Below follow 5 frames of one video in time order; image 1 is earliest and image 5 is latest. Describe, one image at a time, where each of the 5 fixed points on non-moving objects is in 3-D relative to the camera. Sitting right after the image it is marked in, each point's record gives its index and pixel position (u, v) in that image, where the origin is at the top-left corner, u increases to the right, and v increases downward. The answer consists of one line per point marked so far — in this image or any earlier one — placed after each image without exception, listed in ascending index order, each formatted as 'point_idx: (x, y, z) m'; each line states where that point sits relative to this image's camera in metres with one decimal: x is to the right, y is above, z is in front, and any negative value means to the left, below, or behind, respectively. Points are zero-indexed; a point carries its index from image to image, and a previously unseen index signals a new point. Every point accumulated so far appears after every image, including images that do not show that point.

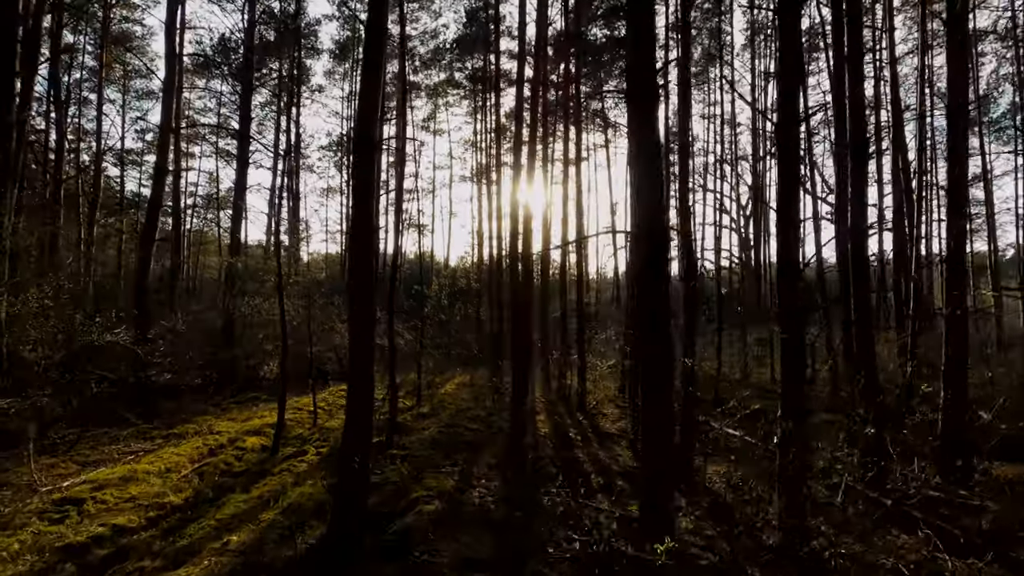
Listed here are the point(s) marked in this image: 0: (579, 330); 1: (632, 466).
0: (+1.9, -1.3, +15.9) m
1: (+2.1, -3.1, +9.3) m
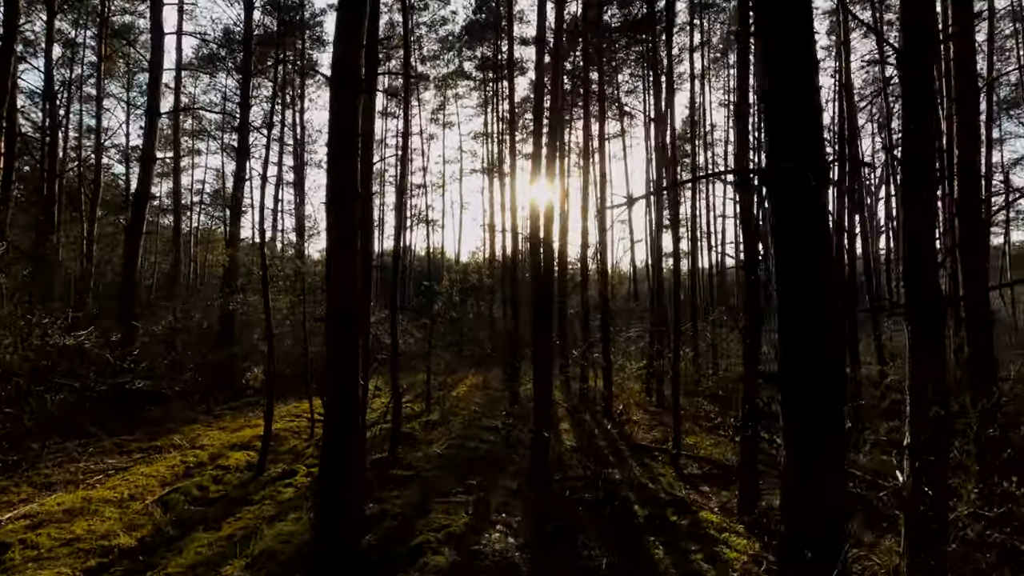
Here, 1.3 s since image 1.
0: (+2.4, -1.2, +14.4) m
1: (+2.4, -2.9, +7.8) m
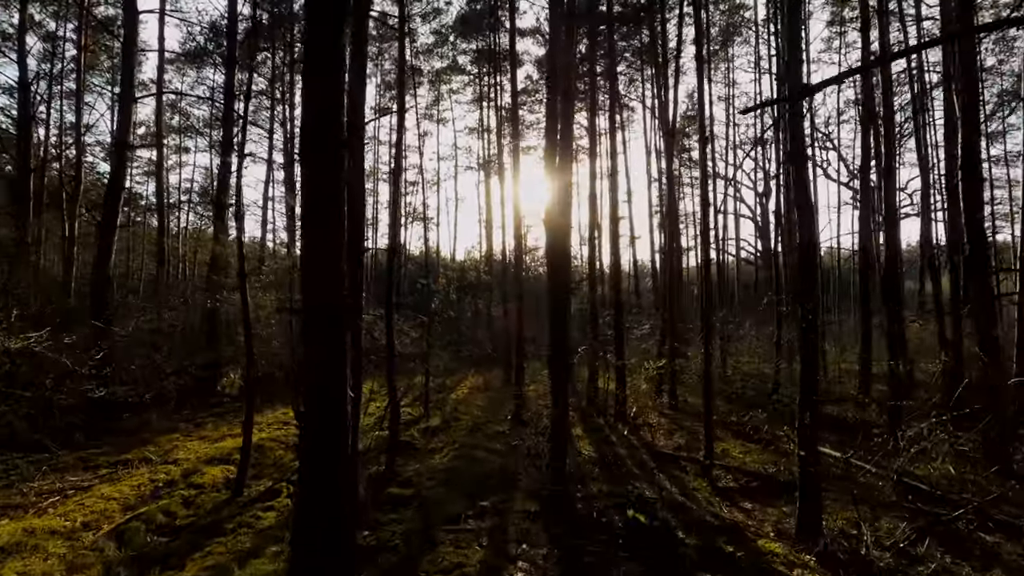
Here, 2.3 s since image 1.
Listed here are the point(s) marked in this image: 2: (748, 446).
0: (+2.5, -1.0, +13.4) m
1: (+2.6, -2.8, +6.8) m
2: (+4.2, -2.8, +9.6) m
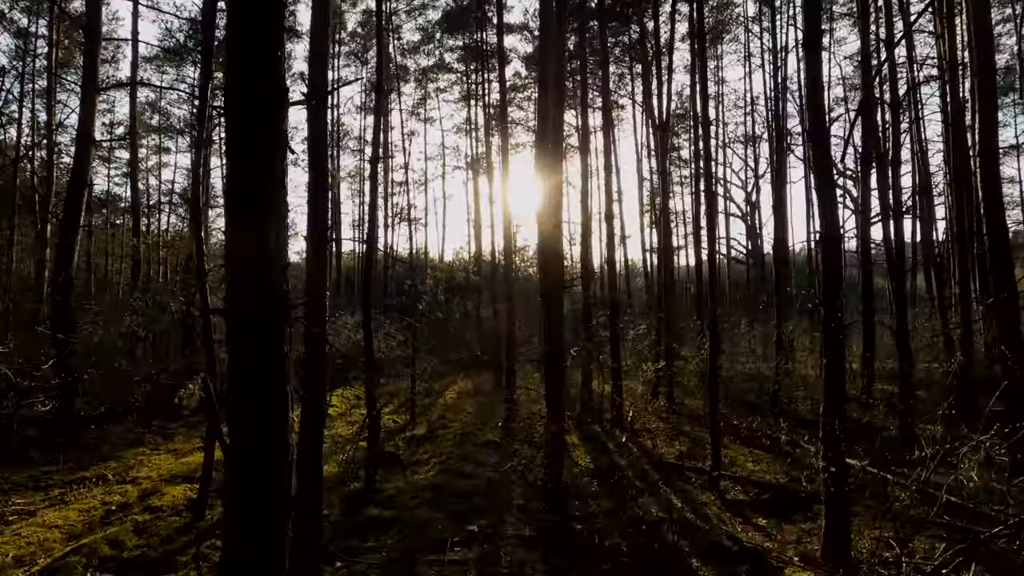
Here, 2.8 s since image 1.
0: (+2.3, -1.0, +12.8) m
1: (+2.5, -2.7, +6.1) m
2: (+4.1, -2.8, +9.0) m
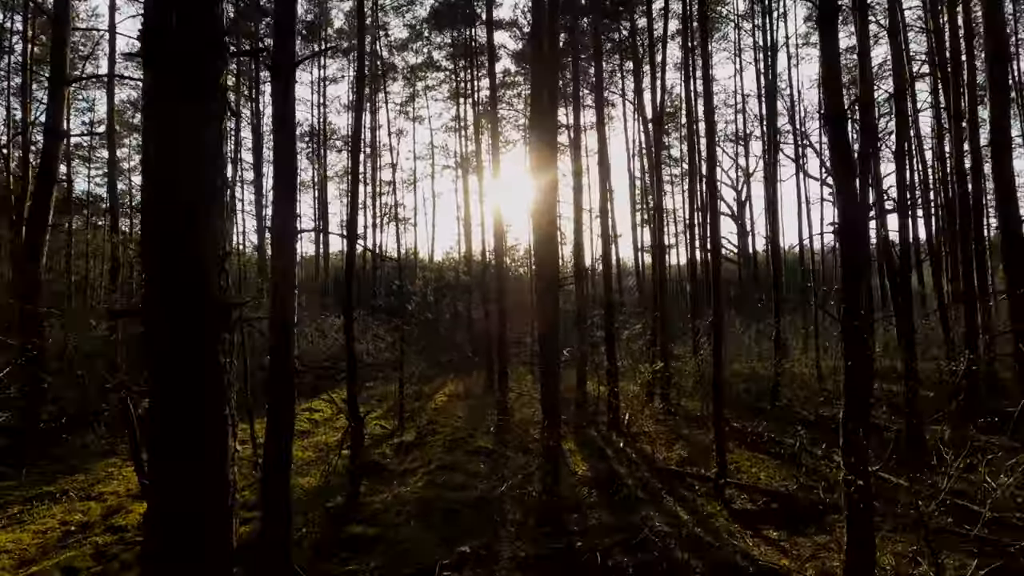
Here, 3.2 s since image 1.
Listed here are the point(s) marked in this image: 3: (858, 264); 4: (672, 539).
0: (+2.1, -0.9, +12.3) m
1: (+2.5, -2.7, +5.7) m
2: (+4.0, -2.7, +8.6) m
3: (+3.3, +0.2, +5.1) m
4: (+1.7, -2.6, +5.7) m
